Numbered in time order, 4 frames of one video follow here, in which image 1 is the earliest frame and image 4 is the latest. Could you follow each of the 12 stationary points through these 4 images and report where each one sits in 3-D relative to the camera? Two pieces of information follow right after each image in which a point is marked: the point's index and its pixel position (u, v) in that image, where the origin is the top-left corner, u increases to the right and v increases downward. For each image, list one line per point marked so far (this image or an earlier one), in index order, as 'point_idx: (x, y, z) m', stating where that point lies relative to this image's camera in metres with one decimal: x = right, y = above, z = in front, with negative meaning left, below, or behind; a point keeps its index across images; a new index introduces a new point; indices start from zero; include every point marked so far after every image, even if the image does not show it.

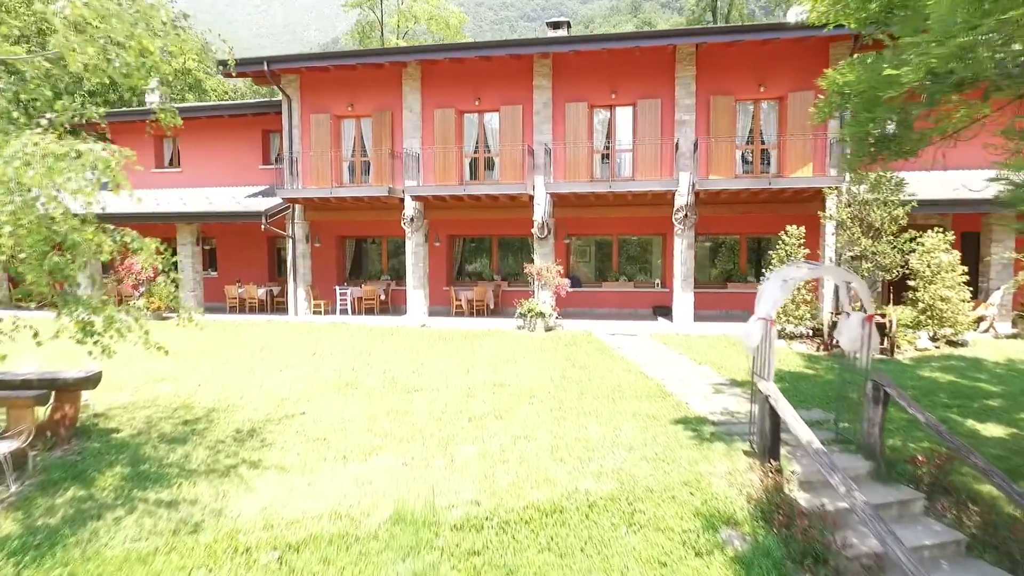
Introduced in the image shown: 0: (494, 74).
0: (-0.4, +5.0, +14.3) m
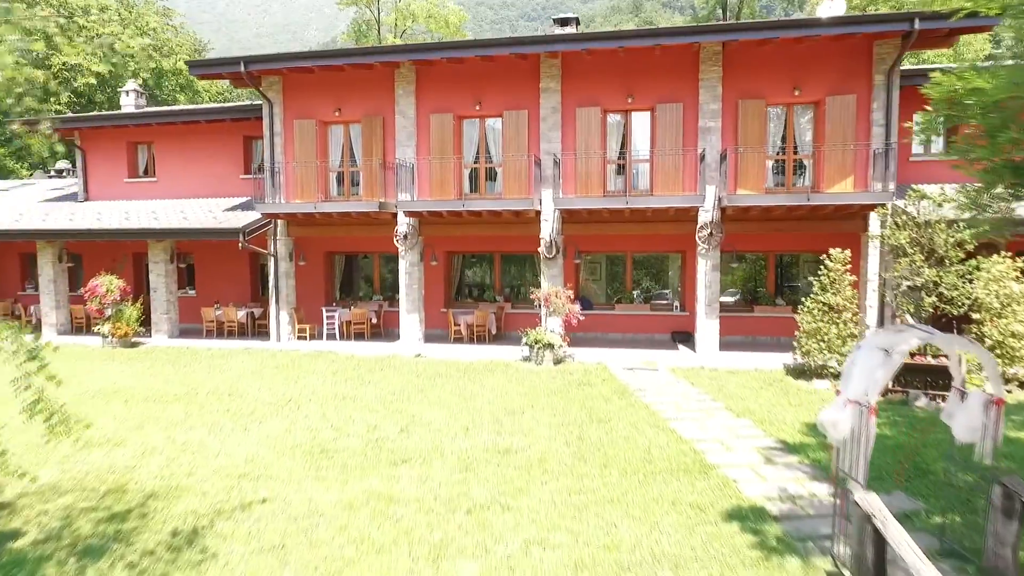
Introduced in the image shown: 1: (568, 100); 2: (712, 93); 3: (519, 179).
0: (-0.3, +4.5, +12.9) m
1: (+1.2, +3.9, +12.6) m
2: (+3.9, +3.8, +11.9) m
3: (+0.1, +2.2, +12.8) m
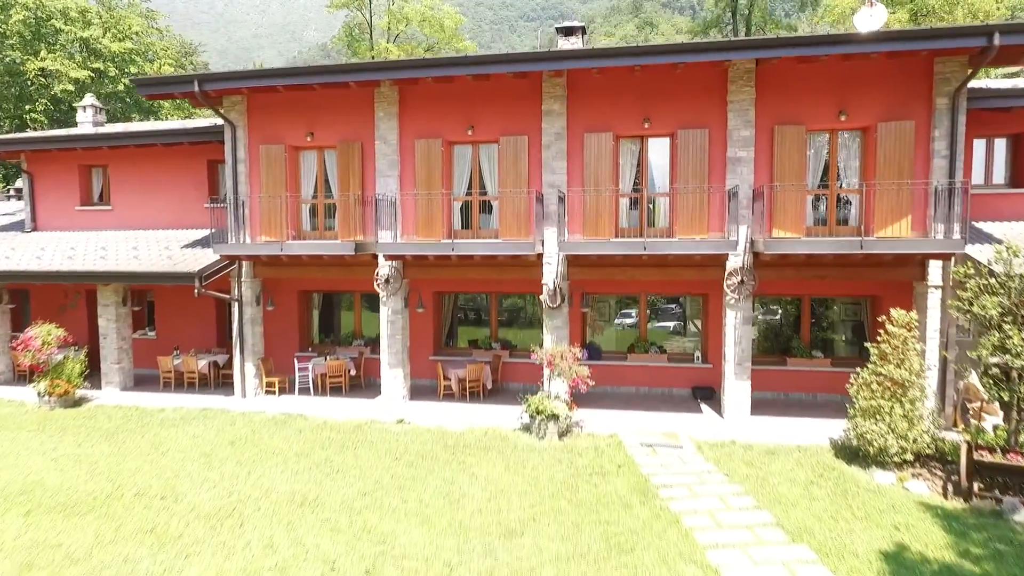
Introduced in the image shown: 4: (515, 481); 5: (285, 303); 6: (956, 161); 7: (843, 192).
0: (-0.4, +3.5, +11.1) m
1: (+1.1, +2.9, +10.8) m
2: (+3.9, +2.9, +10.2) m
3: (+0.1, +1.2, +11.0) m
4: (0.0, -2.6, +8.2) m
5: (-5.0, -0.3, +13.3) m
6: (+7.1, +2.0, +9.6) m
7: (+5.7, +1.7, +10.4) m
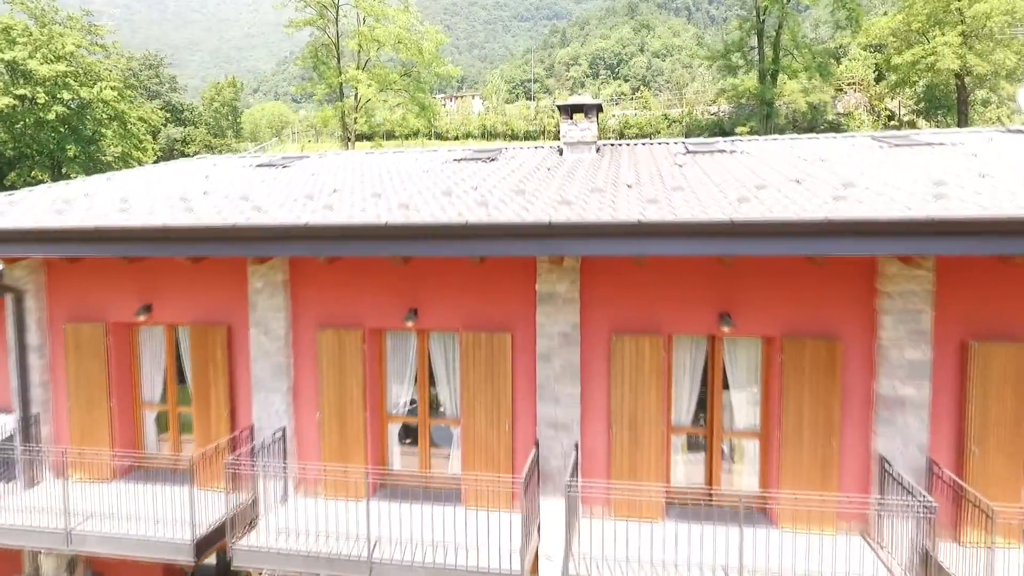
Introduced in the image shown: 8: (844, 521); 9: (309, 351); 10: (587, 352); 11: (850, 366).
0: (-0.7, +0.3, +6.3) m
1: (+0.8, -0.3, +6.1) m
2: (+3.6, -0.4, +5.4) m
3: (-0.2, -2.0, +6.2) m
4: (-0.2, -5.9, +3.4) m
5: (-5.3, -3.6, +8.5) m
6: (+6.8, -1.2, +4.9) m
7: (+5.4, -1.6, +5.7) m
8: (+3.2, -2.3, +5.9) m
9: (-2.3, -0.7, +6.7) m
10: (+0.8, -0.6, +6.1) m
11: (+3.2, -0.7, +5.7) m
